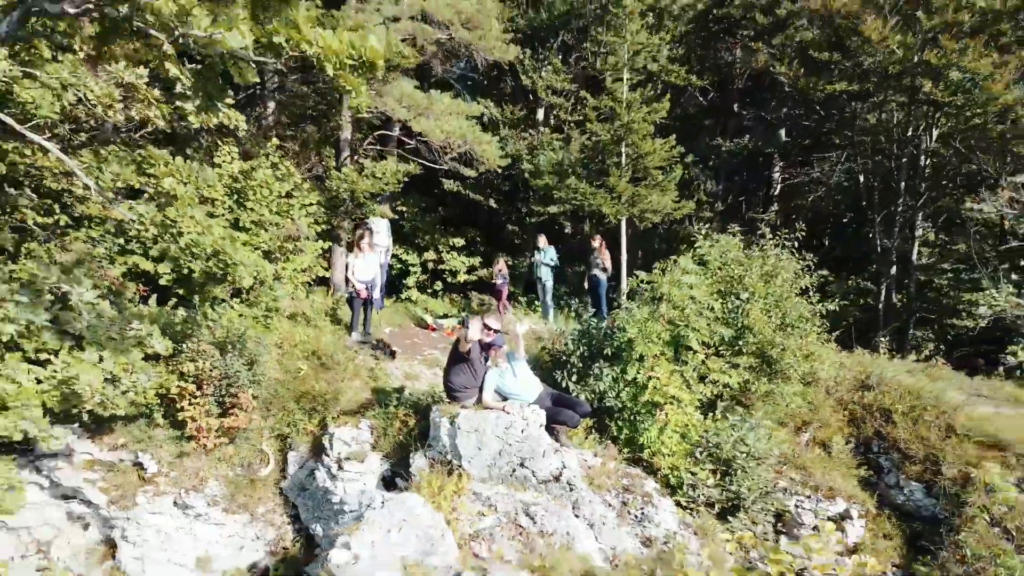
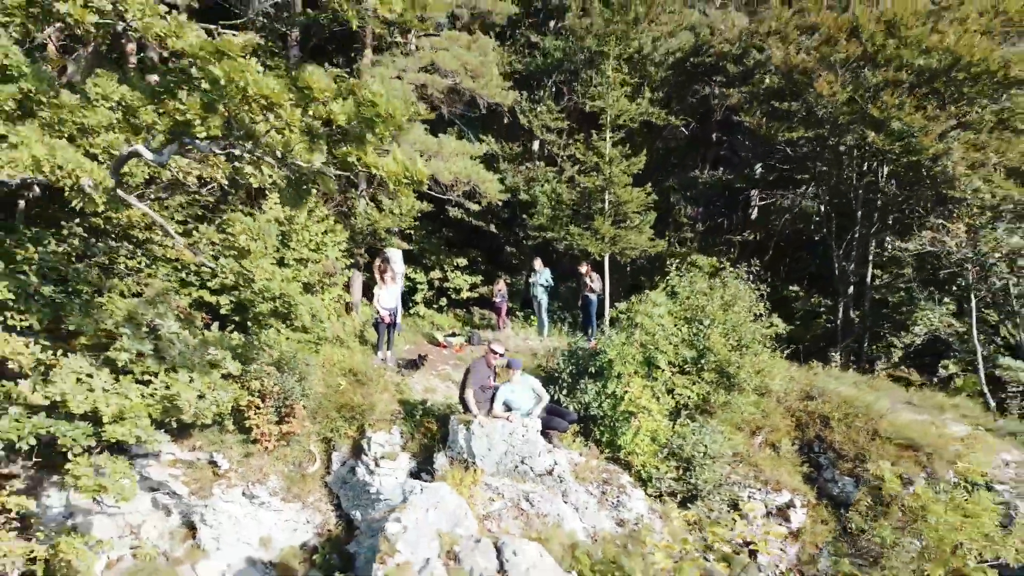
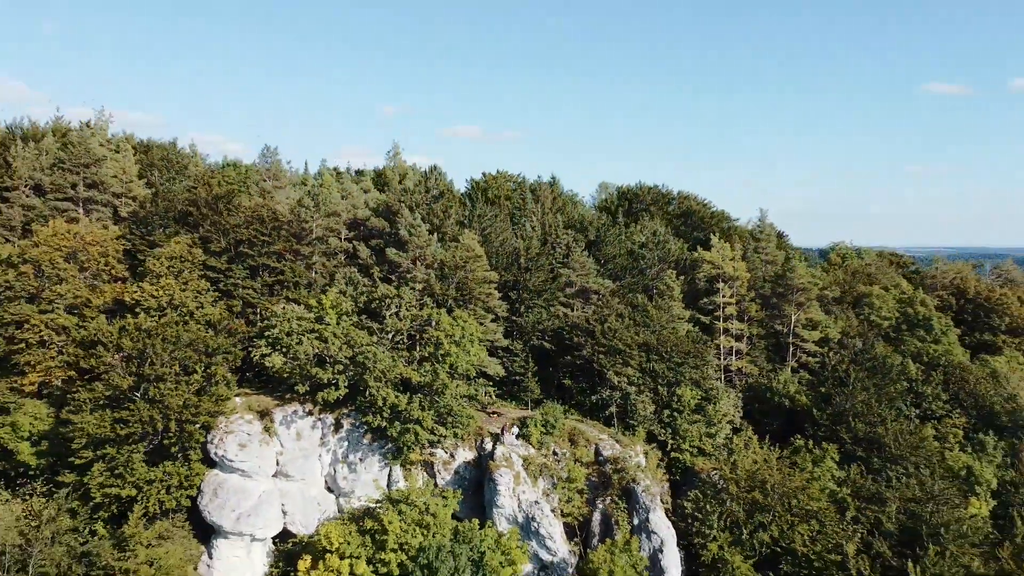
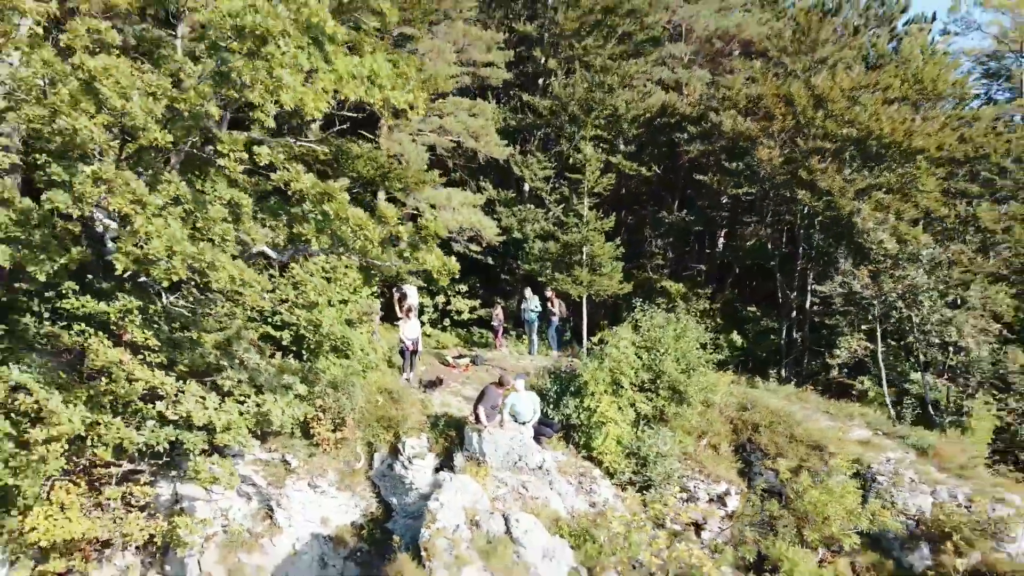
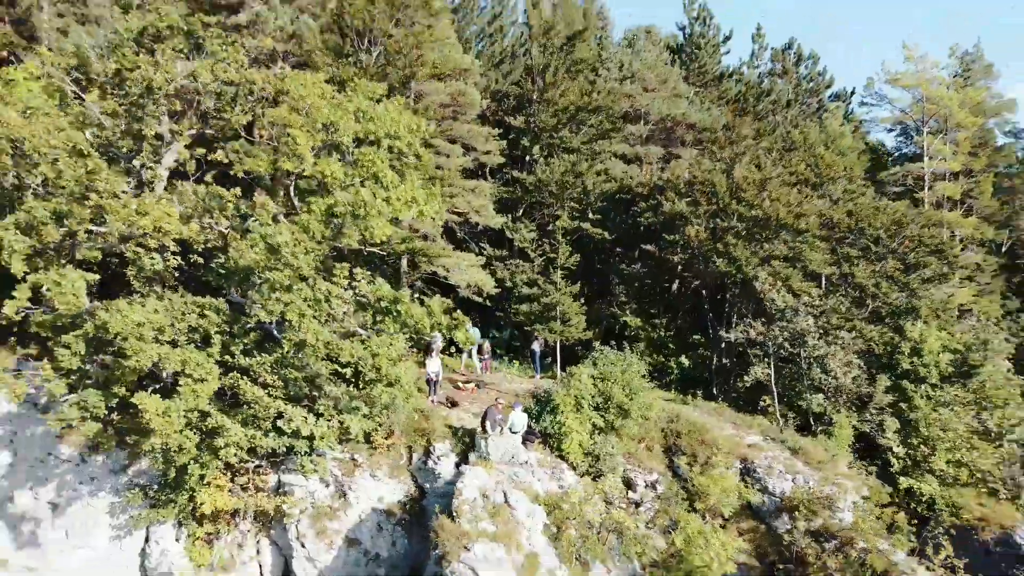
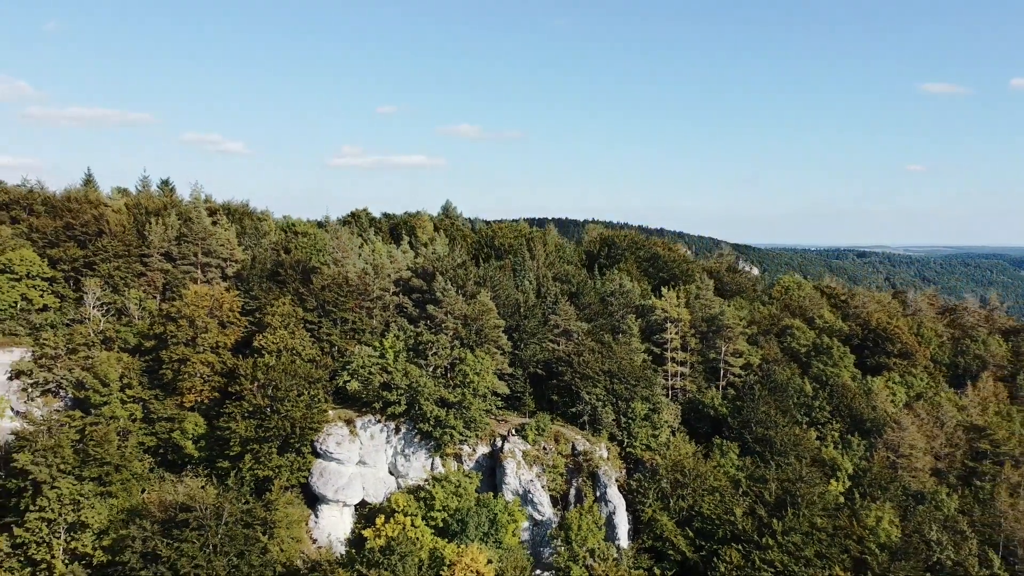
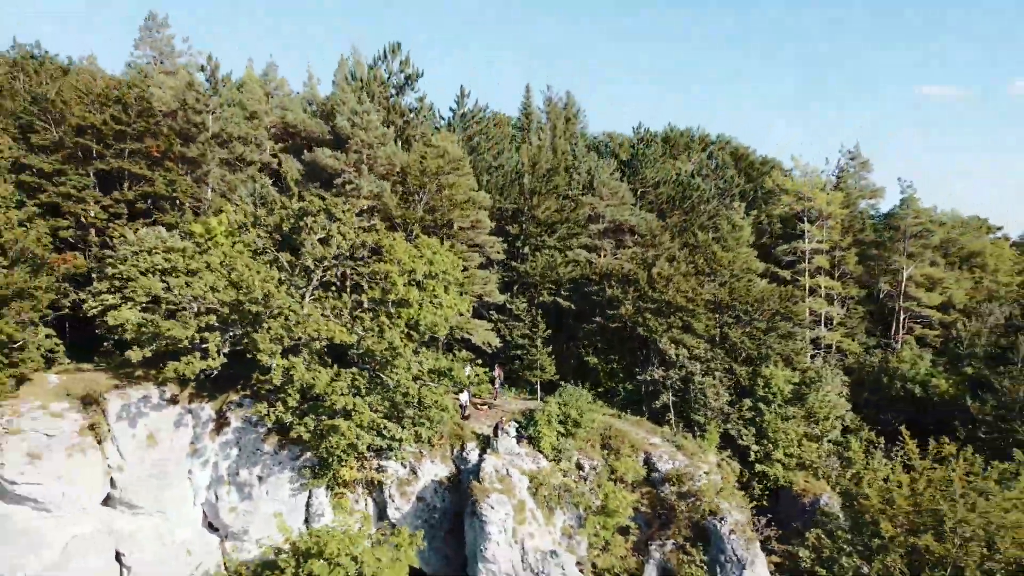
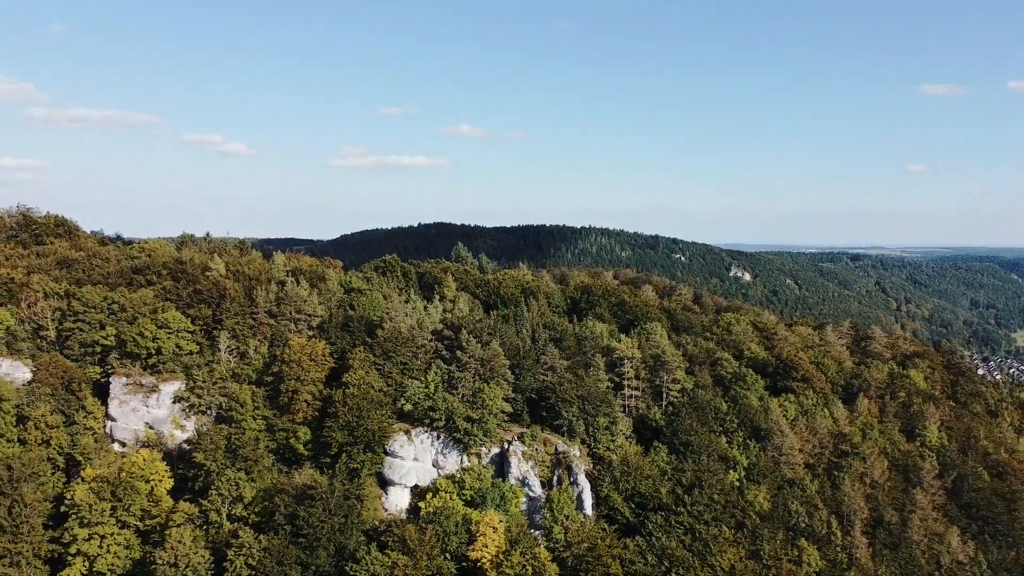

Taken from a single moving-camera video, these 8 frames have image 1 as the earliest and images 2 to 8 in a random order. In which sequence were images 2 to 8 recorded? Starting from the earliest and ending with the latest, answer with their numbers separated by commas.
2, 4, 5, 7, 3, 6, 8
